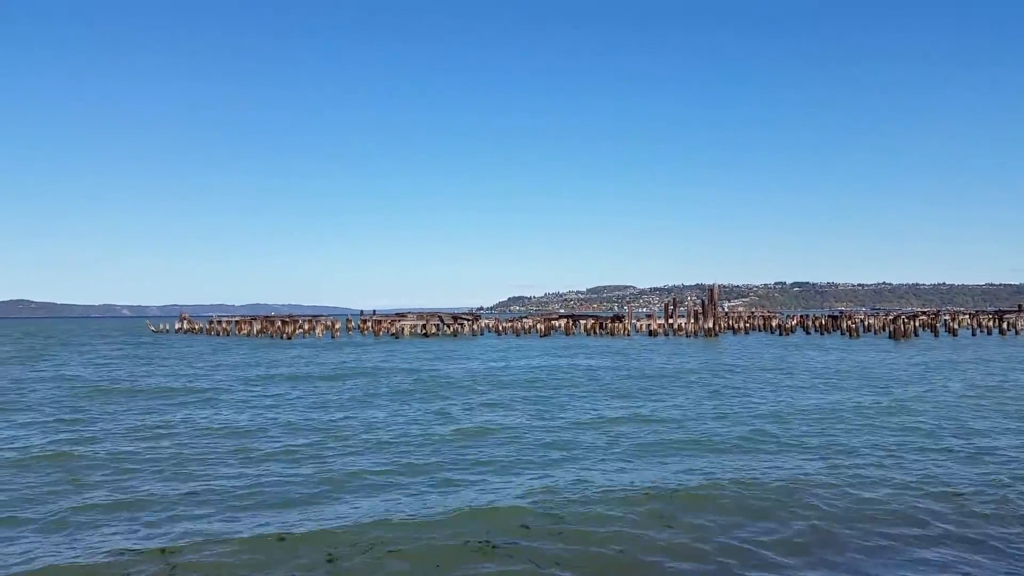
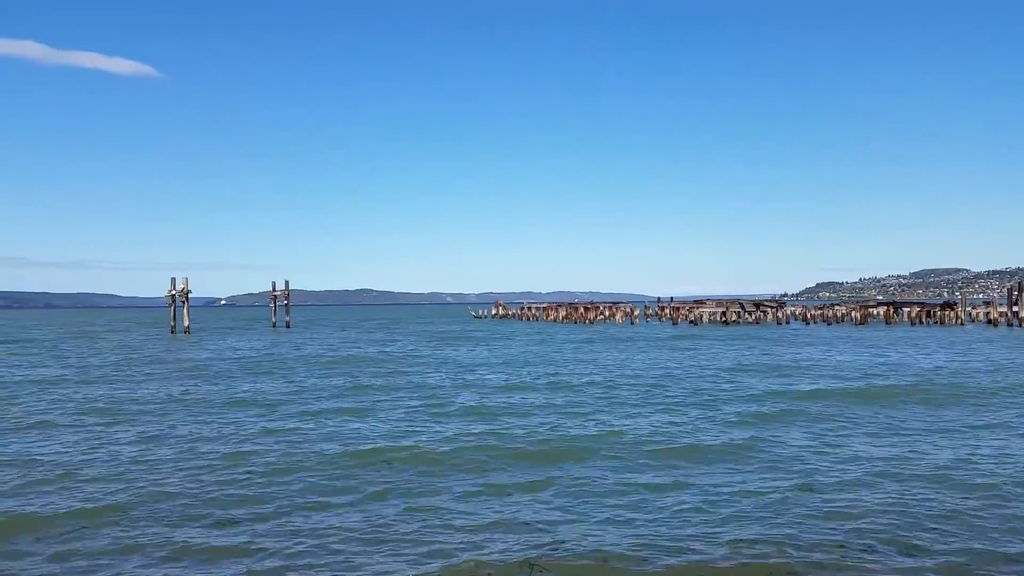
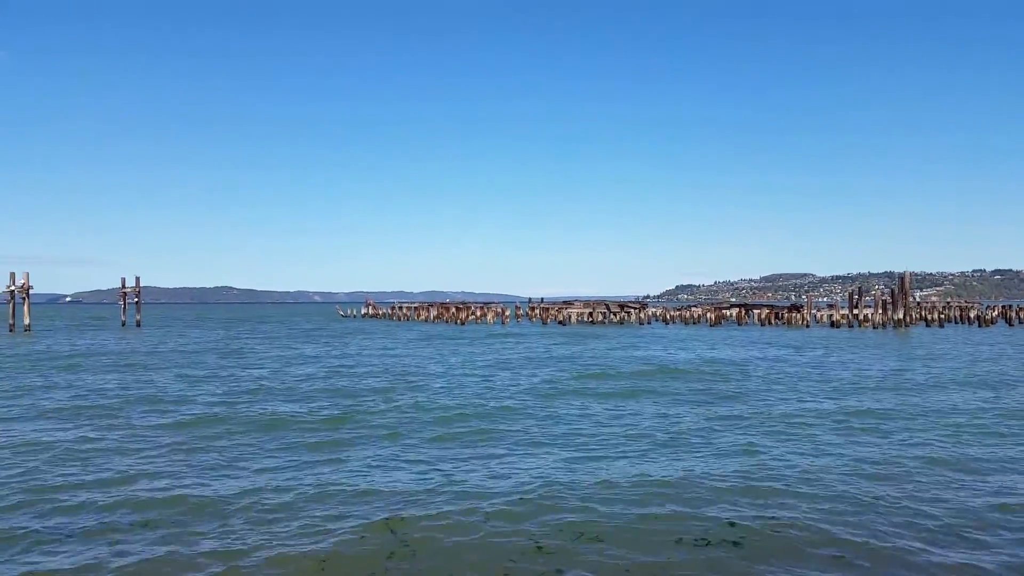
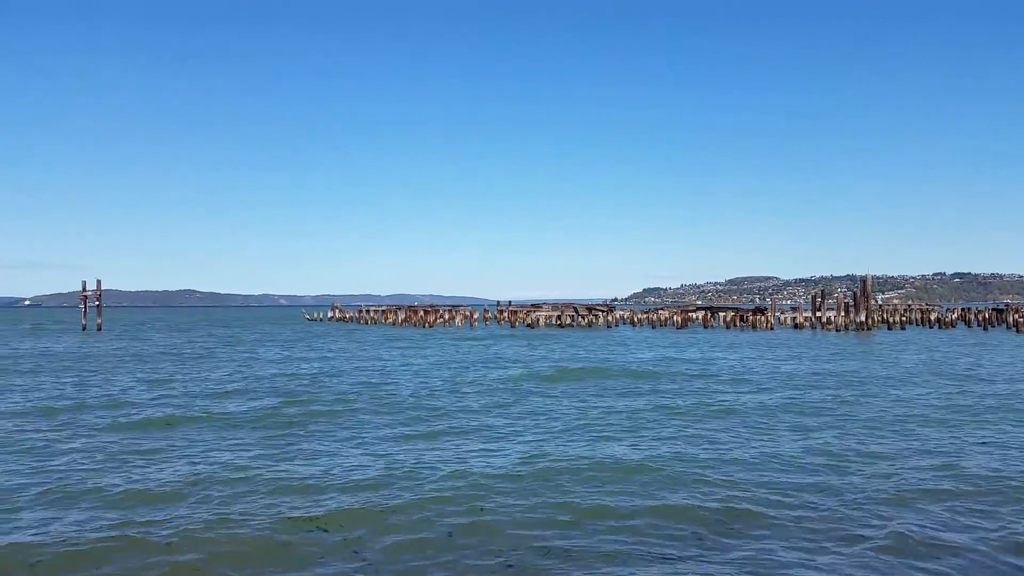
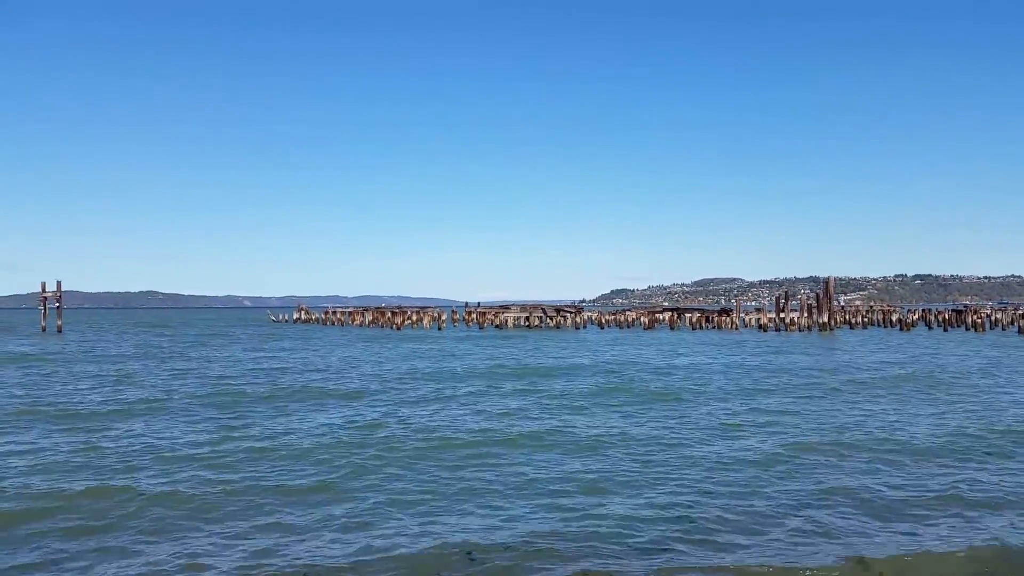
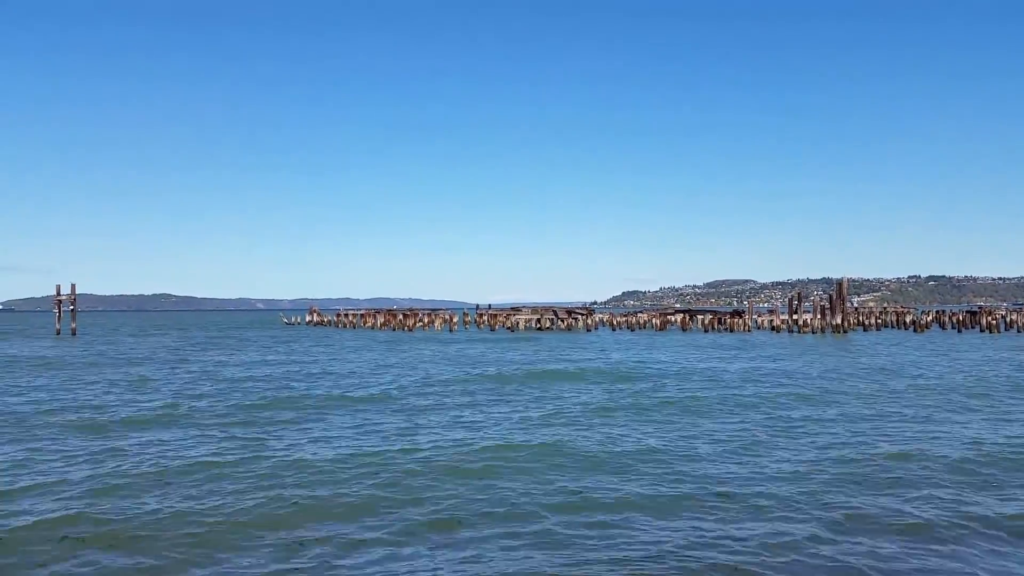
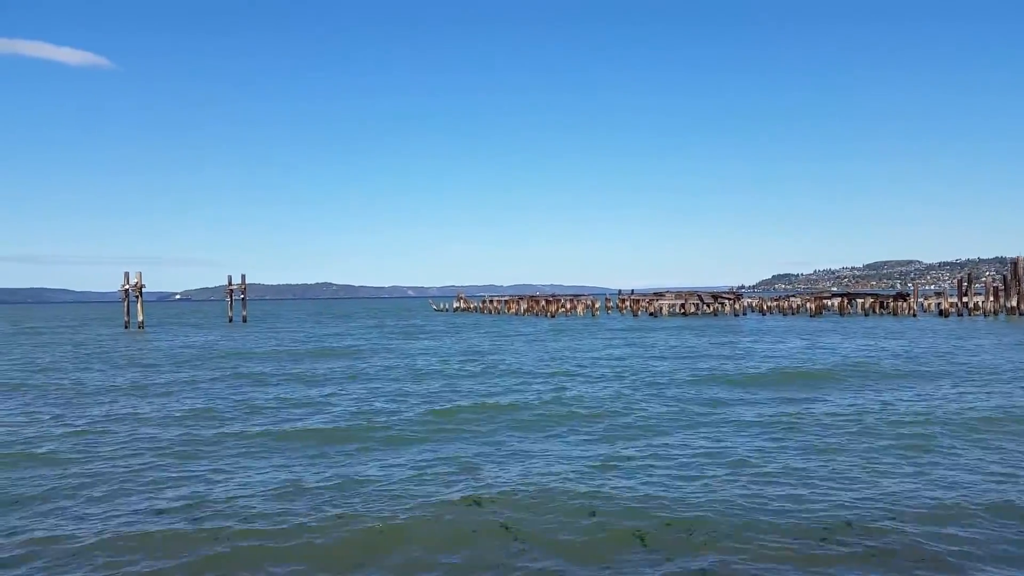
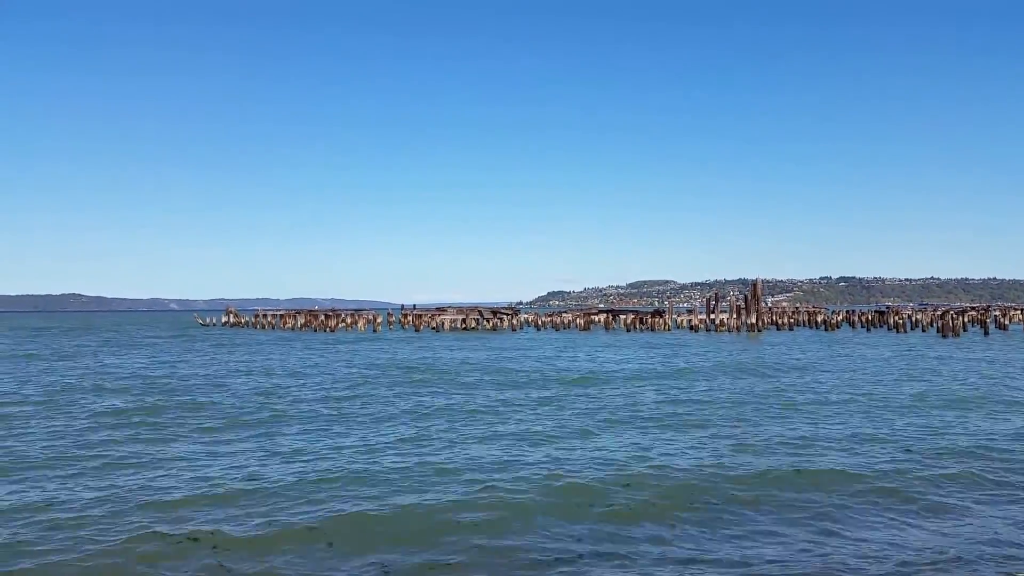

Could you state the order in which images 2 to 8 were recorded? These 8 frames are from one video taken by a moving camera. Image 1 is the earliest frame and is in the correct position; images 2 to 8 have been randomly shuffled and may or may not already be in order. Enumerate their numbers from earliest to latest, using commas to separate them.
8, 5, 6, 4, 3, 7, 2
